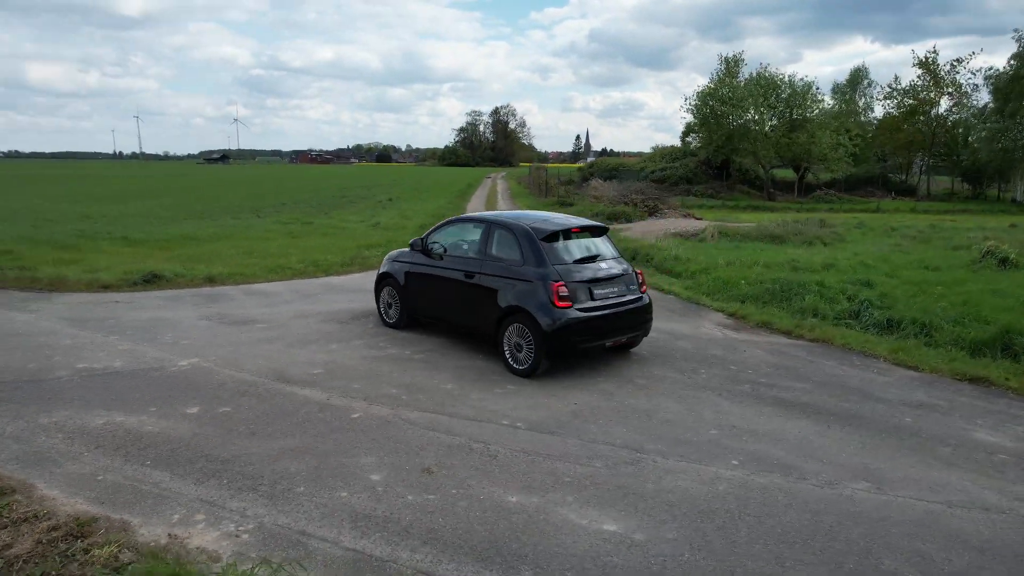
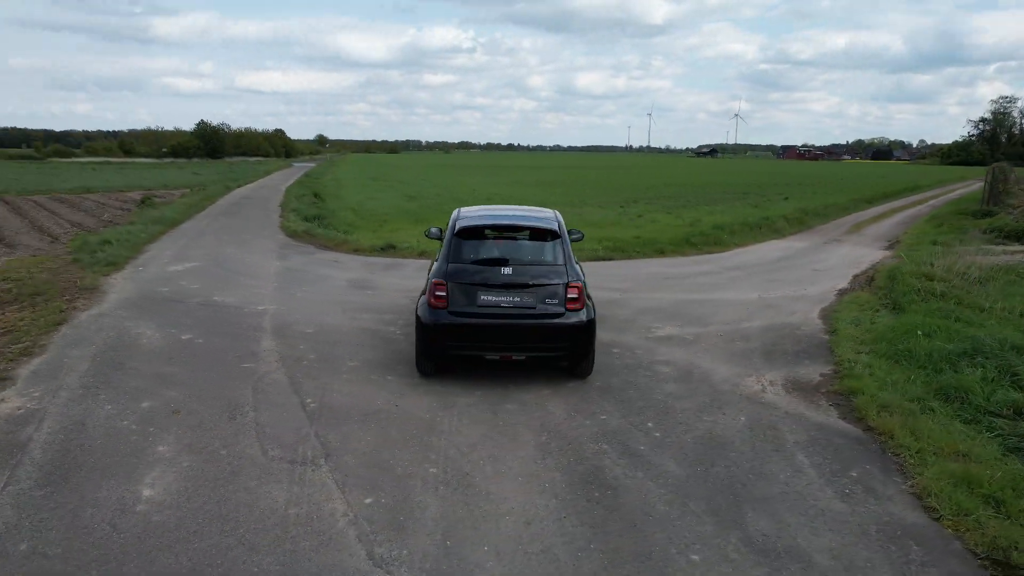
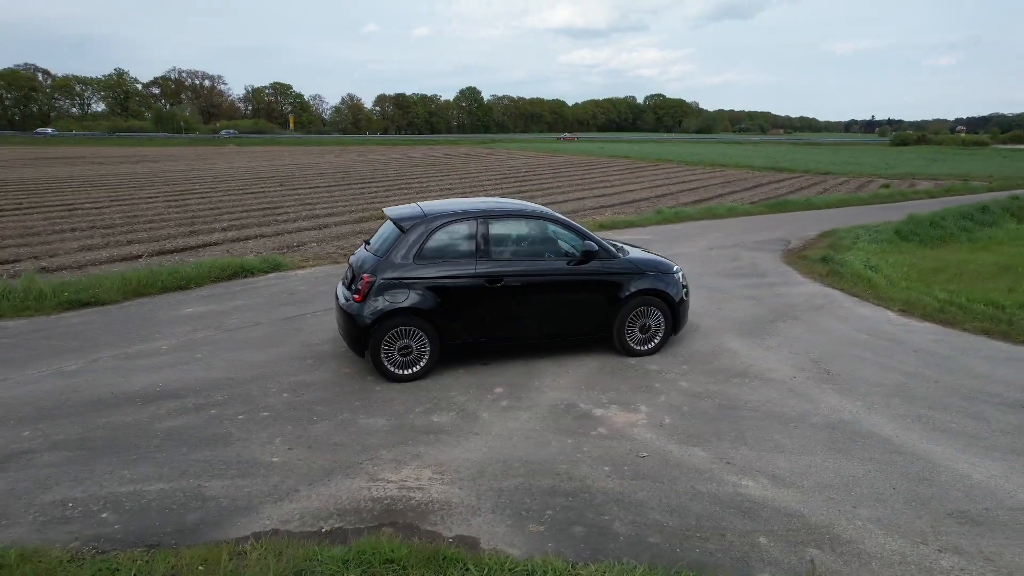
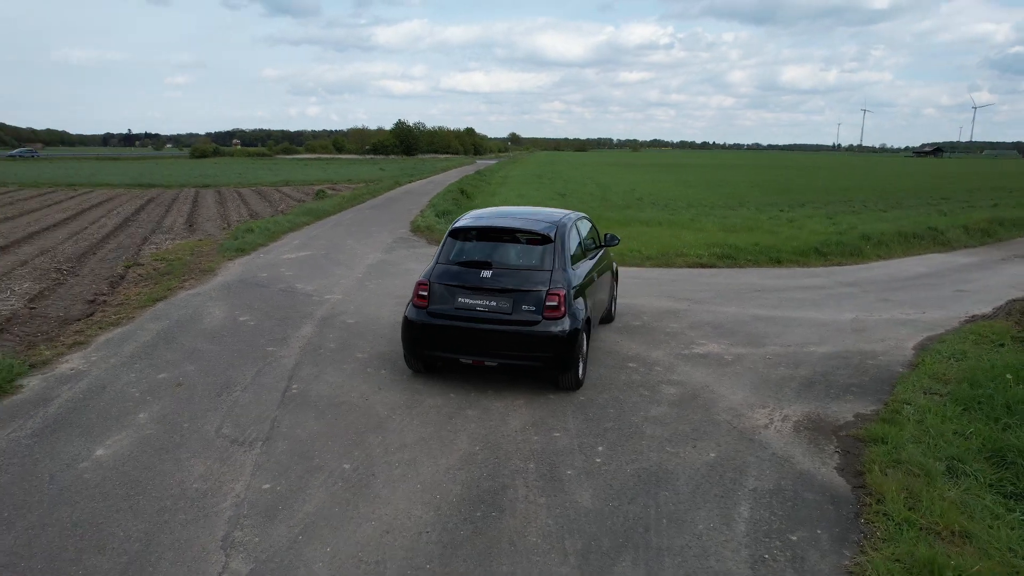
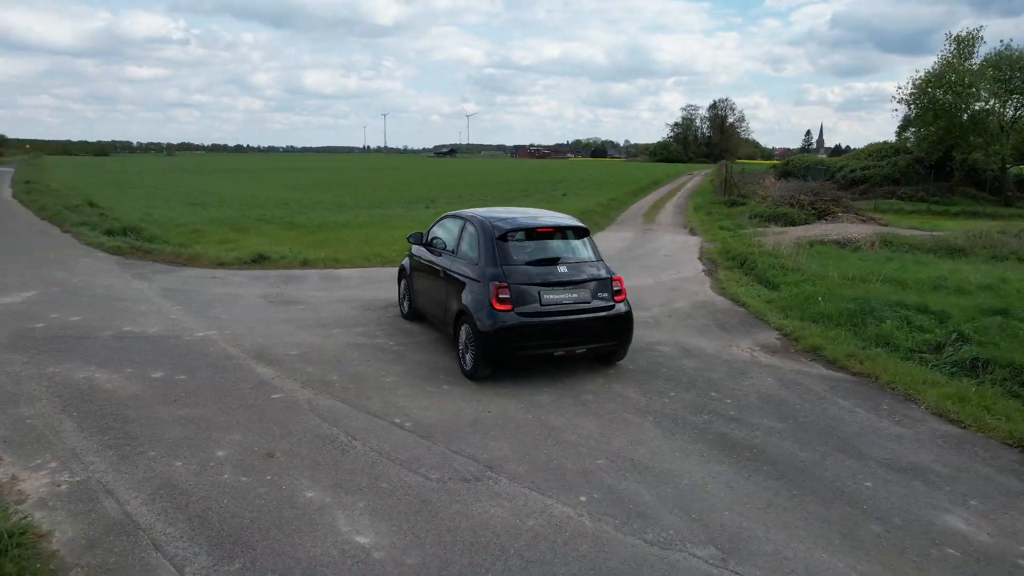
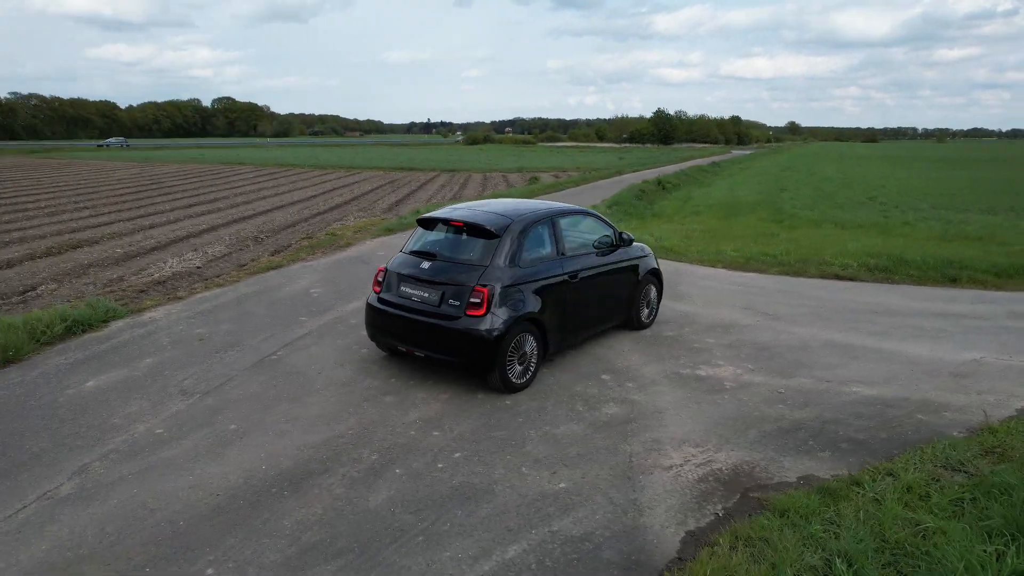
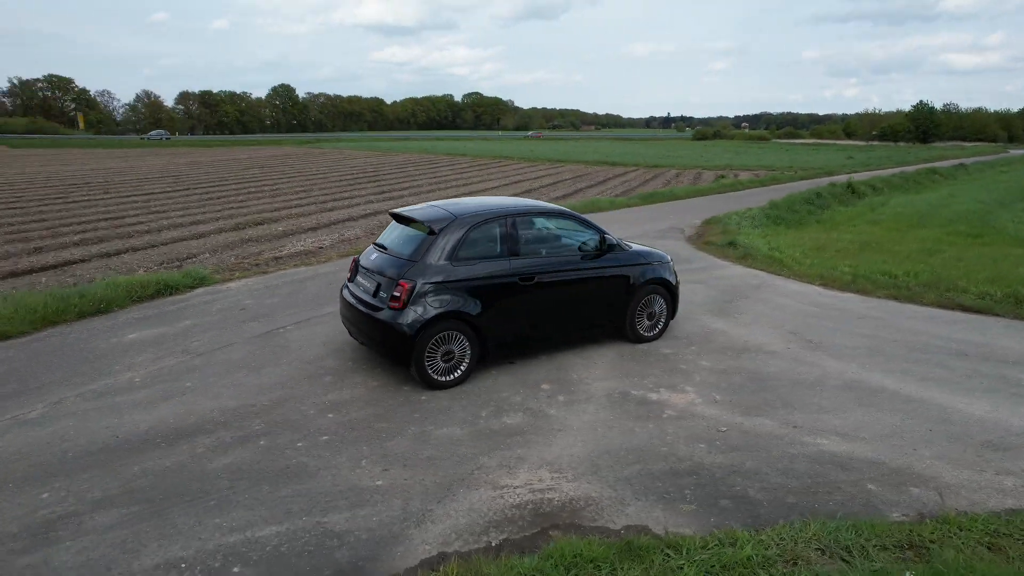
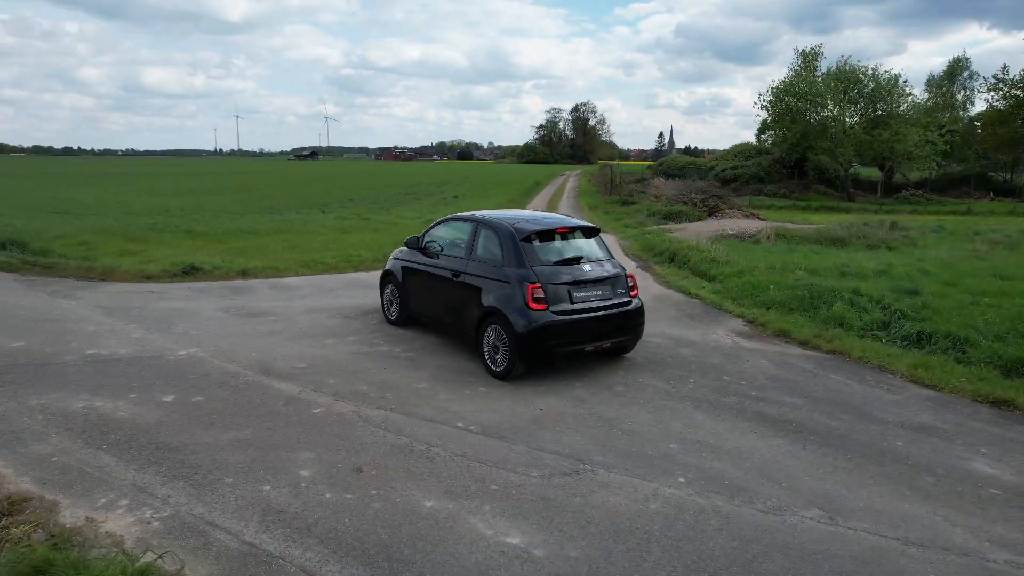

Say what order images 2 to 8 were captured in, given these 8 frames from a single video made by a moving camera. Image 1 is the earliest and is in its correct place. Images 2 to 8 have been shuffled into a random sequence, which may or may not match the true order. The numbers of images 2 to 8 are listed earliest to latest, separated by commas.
8, 5, 2, 4, 6, 7, 3
